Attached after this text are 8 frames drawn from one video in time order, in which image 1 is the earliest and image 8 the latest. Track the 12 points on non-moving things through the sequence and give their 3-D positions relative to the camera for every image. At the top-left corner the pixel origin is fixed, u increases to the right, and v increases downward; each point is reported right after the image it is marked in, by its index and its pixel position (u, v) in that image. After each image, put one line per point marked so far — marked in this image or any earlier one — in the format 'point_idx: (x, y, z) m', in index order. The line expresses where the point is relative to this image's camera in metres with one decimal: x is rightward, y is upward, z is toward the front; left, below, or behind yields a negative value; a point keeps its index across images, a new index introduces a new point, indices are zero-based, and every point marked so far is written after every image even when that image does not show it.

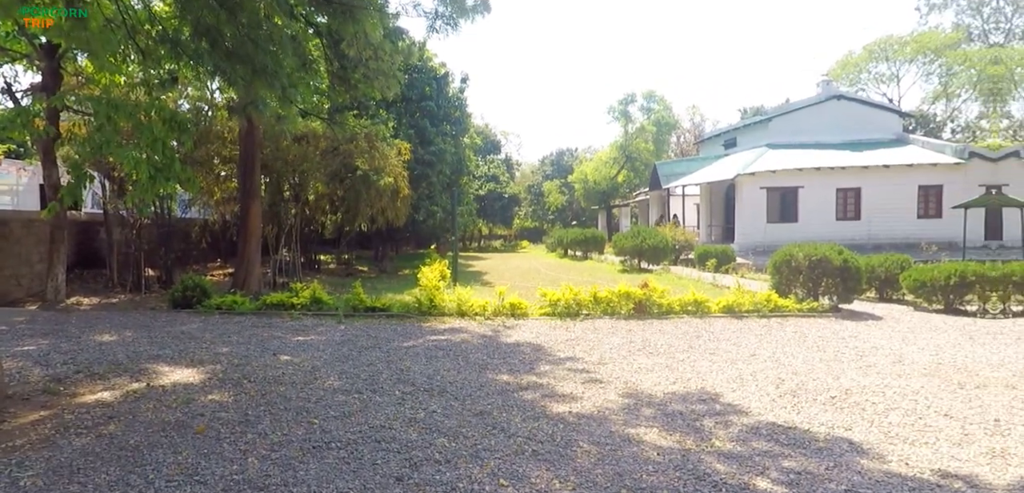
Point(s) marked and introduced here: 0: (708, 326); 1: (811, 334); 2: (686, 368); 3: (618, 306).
0: (+2.8, -1.1, +8.8) m
1: (+4.1, -1.1, +8.9) m
2: (+1.6, -1.1, +6.0) m
3: (+1.6, -0.9, +9.3) m
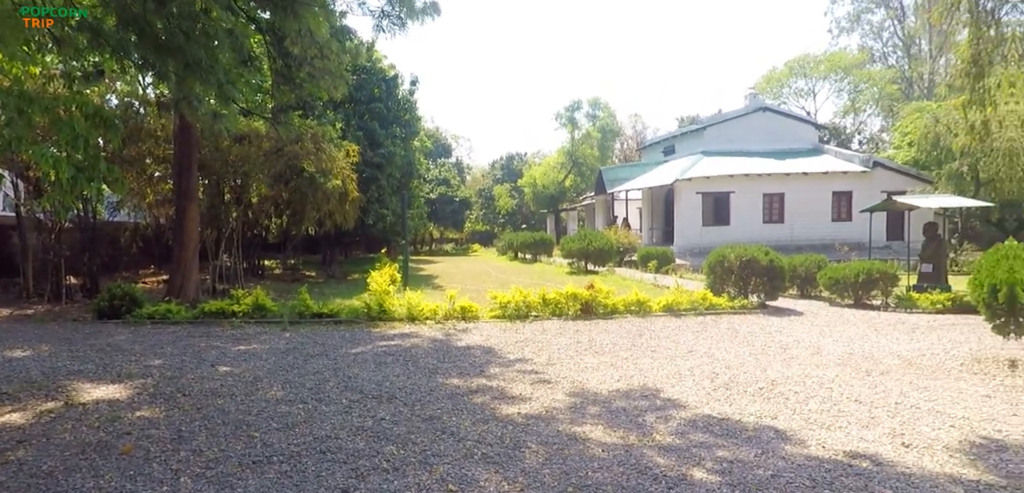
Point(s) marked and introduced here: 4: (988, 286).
0: (+2.0, -1.1, +9.0) m
1: (+3.4, -1.2, +9.2) m
2: (+1.2, -1.2, +6.0) m
3: (+0.8, -0.9, +9.4) m
4: (+4.9, -0.4, +6.7) m
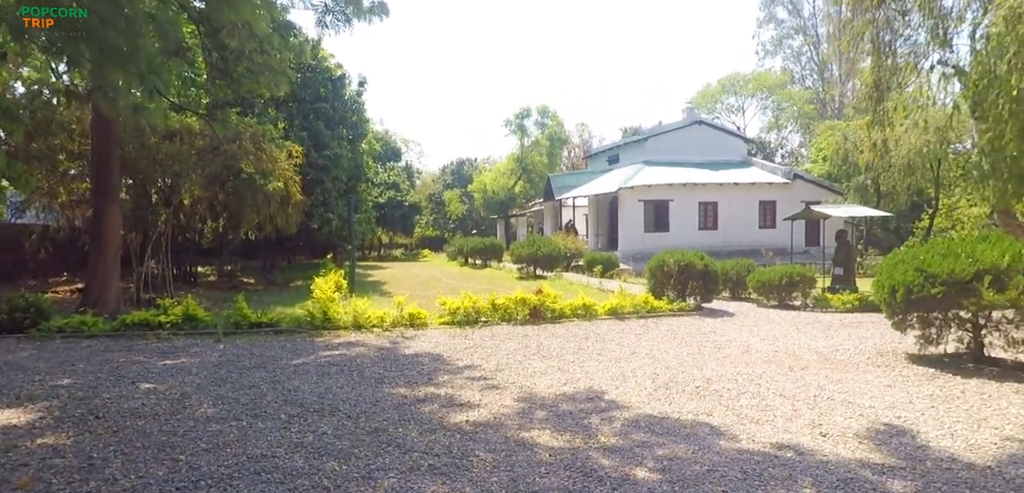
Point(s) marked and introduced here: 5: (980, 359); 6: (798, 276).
0: (+1.3, -1.2, +9.1) m
1: (+2.6, -1.3, +9.4) m
2: (+0.6, -1.2, +6.0) m
3: (+0.1, -1.0, +9.4) m
4: (+4.3, -0.5, +7.0) m
5: (+5.2, -1.2, +6.8) m
6: (+6.0, -0.6, +12.7) m
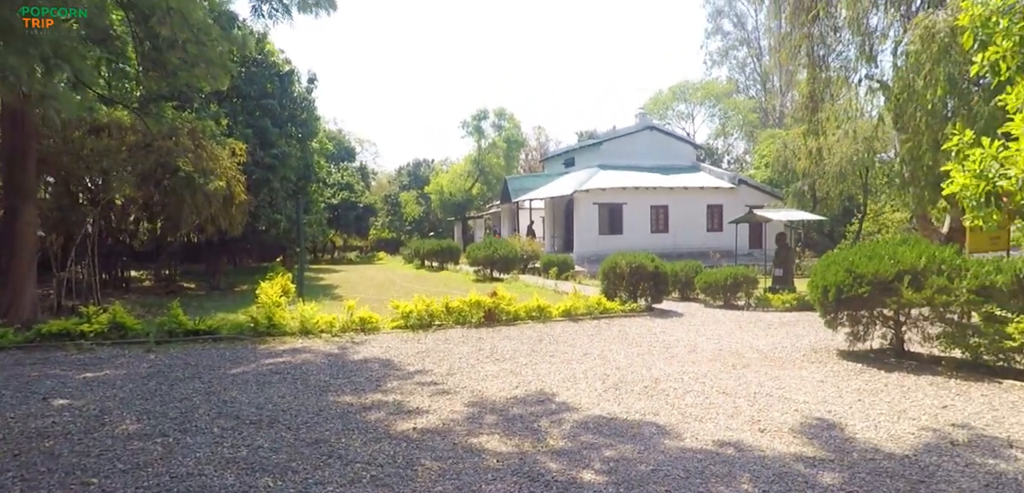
0: (+0.6, -1.3, +9.1) m
1: (+1.9, -1.3, +9.5) m
2: (+0.2, -1.3, +6.0) m
3: (-0.7, -1.1, +9.3) m
4: (+3.7, -0.5, +7.3) m
5: (+4.6, -1.3, +7.2) m
6: (+5.0, -0.6, +13.1) m
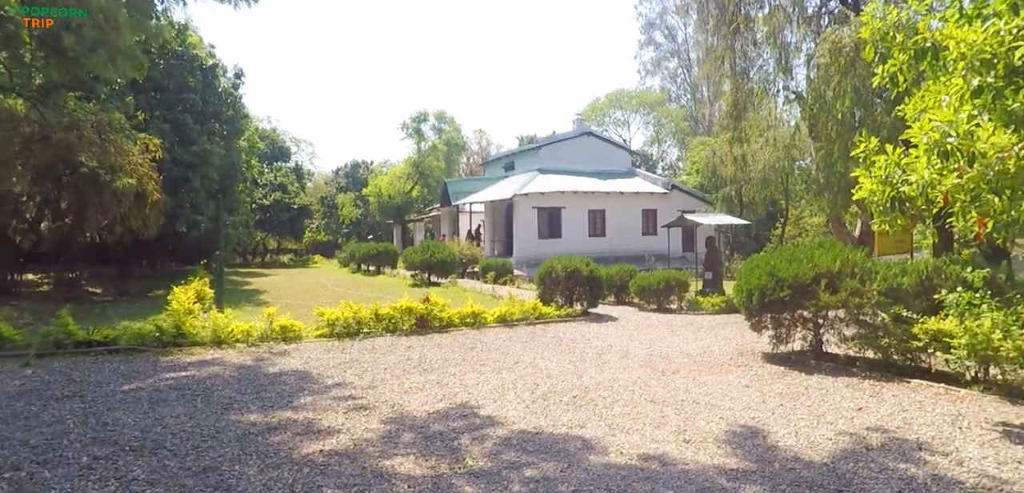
0: (-0.4, -1.3, +8.9) m
1: (+0.8, -1.4, +9.5) m
2: (-0.6, -1.3, +5.8) m
3: (-1.7, -1.1, +9.0) m
4: (+2.9, -0.6, +7.4) m
5: (+3.8, -1.3, +7.4) m
6: (+3.6, -0.8, +13.3) m
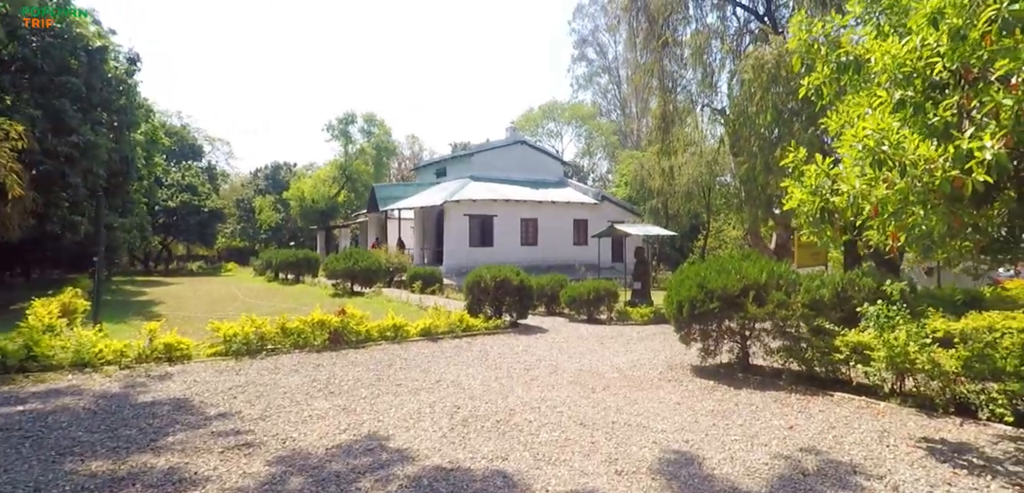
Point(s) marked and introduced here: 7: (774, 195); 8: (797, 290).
0: (-1.5, -1.5, +8.3) m
1: (-0.3, -1.6, +9.0) m
2: (-1.3, -1.4, +5.2) m
3: (-2.8, -1.3, +8.2) m
4: (+2.0, -0.7, +7.2) m
5: (+2.9, -1.5, +7.2) m
6: (+2.0, -1.0, +13.1) m
7: (+4.7, +1.0, +10.9) m
8: (+3.2, -0.5, +6.7) m
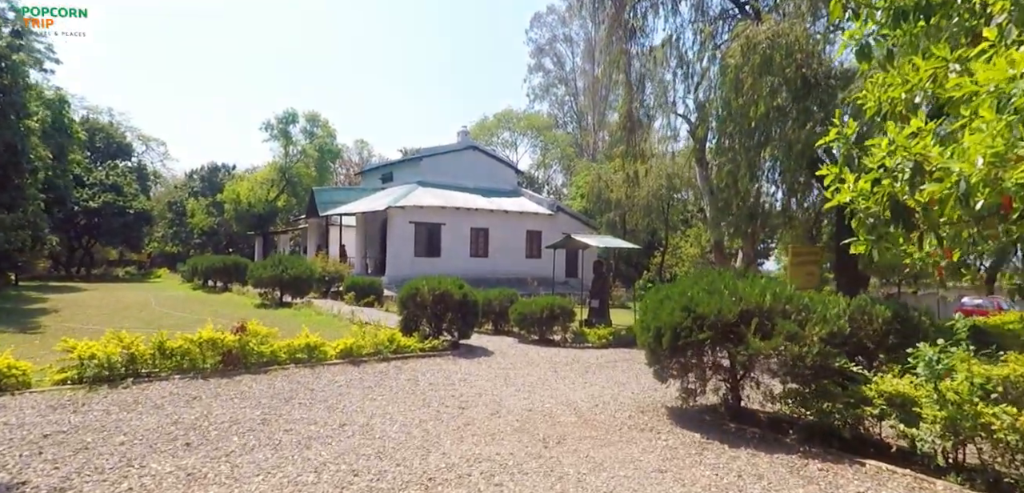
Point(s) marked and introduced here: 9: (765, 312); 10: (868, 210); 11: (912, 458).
0: (-2.1, -1.5, +6.7) m
1: (-1.0, -1.7, +7.5) m
2: (-1.7, -1.4, +3.6) m
3: (-3.4, -1.3, +6.6) m
4: (+1.4, -0.8, +5.8) m
5: (+2.3, -1.6, +5.9) m
6: (+1.1, -1.3, +11.7) m
7: (+4.0, +0.7, +9.8) m
8: (+2.7, -0.7, +5.4) m
9: (+2.3, -0.6, +5.5) m
10: (+2.0, +0.2, +3.5) m
11: (+3.1, -1.6, +4.8) m
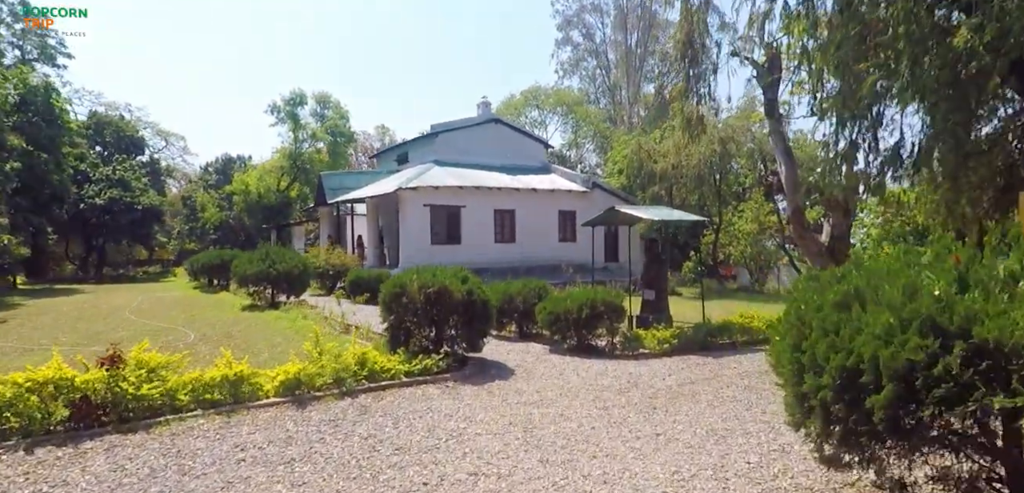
0: (-2.0, -1.4, +3.8) m
1: (-0.8, -1.5, +4.4) m
2: (-1.8, -1.3, +0.7) m
3: (-3.3, -1.1, +3.7) m
4: (+1.4, -0.6, +2.6) m
5: (+2.3, -1.4, +2.7) m
6: (+1.5, -0.9, +8.6) m
7: (+4.2, +1.1, +6.4) m
8: (+2.7, -0.4, +2.1) m
9: (+2.3, -0.3, +2.3) m
10: (+1.9, +0.4, +0.3) m
11: (+3.1, -1.4, +1.5) m
